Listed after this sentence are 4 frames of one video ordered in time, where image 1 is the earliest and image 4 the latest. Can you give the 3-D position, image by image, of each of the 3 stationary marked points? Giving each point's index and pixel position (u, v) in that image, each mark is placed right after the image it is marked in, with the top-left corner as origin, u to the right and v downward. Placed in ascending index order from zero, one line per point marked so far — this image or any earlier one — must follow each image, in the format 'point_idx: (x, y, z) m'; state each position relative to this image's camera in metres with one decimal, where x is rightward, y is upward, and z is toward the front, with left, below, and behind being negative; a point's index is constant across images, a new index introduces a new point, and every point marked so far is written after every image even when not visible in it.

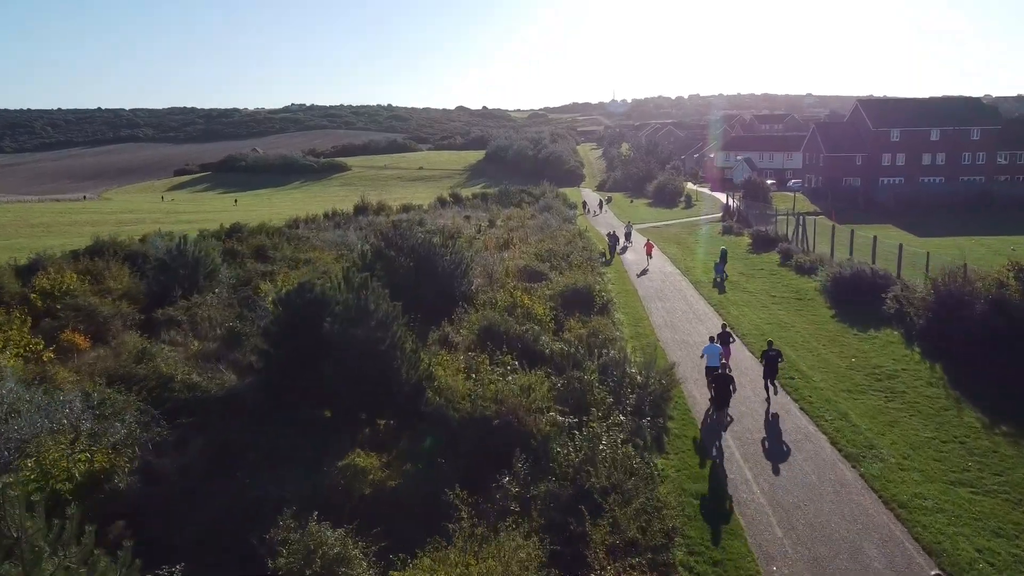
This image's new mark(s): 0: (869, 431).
0: (+5.9, -2.4, +13.0) m
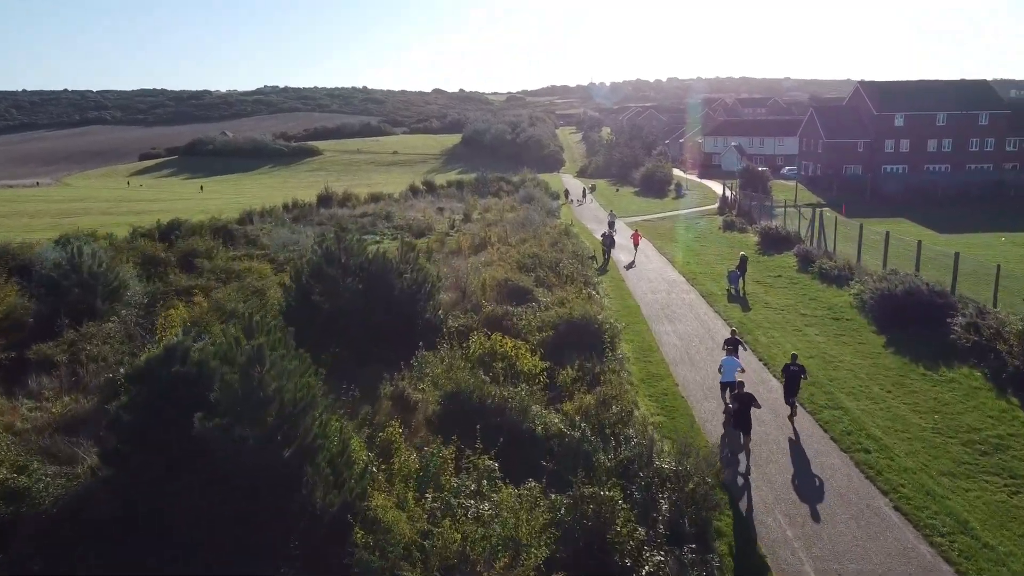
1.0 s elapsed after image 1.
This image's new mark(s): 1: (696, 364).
0: (+5.7, -3.1, +8.9) m
1: (+3.8, -1.6, +16.2) m
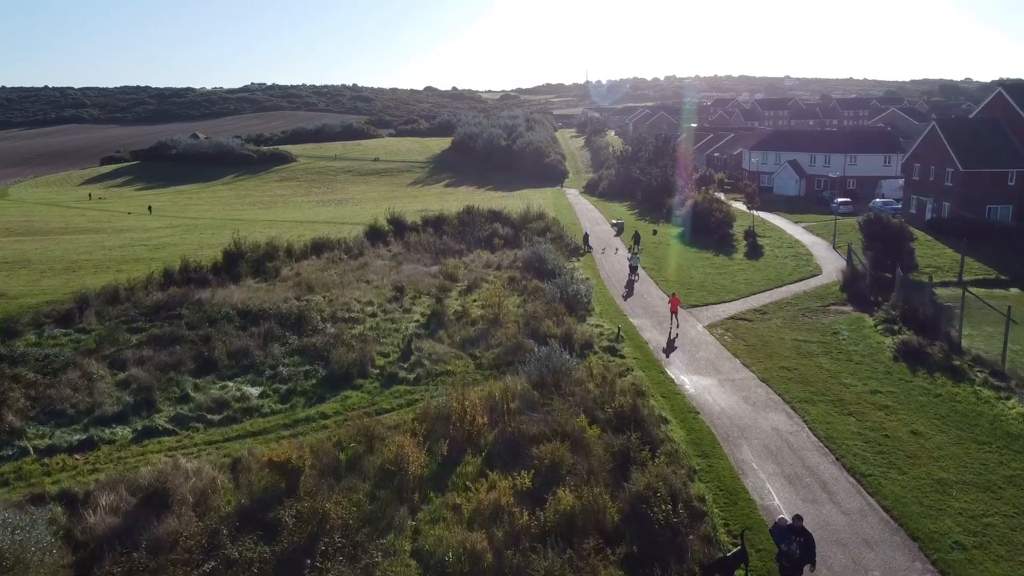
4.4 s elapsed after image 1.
0: (+6.0, -7.8, -8.1) m
1: (+4.1, -6.3, -0.8) m
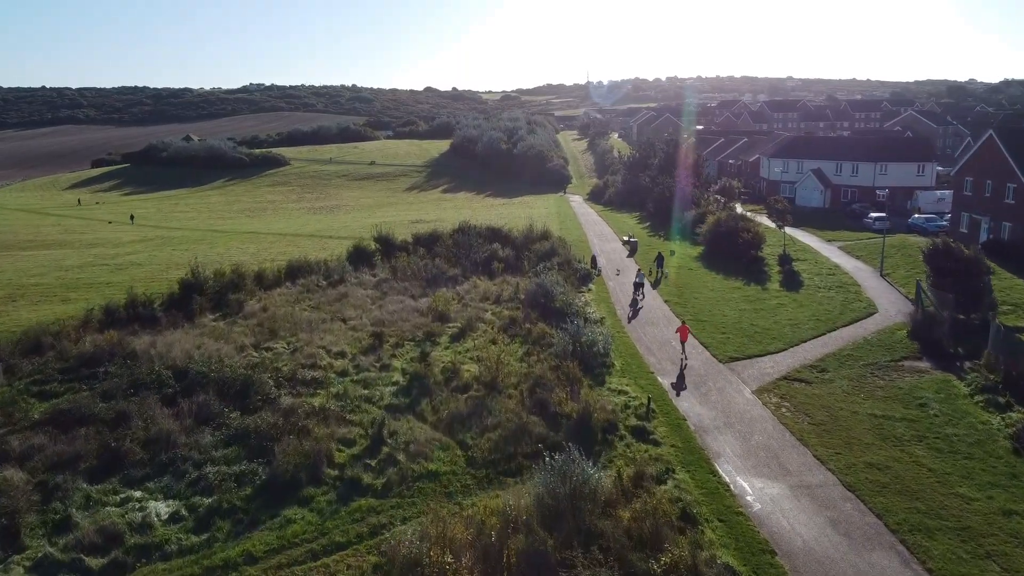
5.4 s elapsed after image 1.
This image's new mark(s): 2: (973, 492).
0: (+6.0, -9.2, -13.0) m
1: (+4.1, -7.7, -5.6) m
2: (+8.3, -3.7, +14.1) m
